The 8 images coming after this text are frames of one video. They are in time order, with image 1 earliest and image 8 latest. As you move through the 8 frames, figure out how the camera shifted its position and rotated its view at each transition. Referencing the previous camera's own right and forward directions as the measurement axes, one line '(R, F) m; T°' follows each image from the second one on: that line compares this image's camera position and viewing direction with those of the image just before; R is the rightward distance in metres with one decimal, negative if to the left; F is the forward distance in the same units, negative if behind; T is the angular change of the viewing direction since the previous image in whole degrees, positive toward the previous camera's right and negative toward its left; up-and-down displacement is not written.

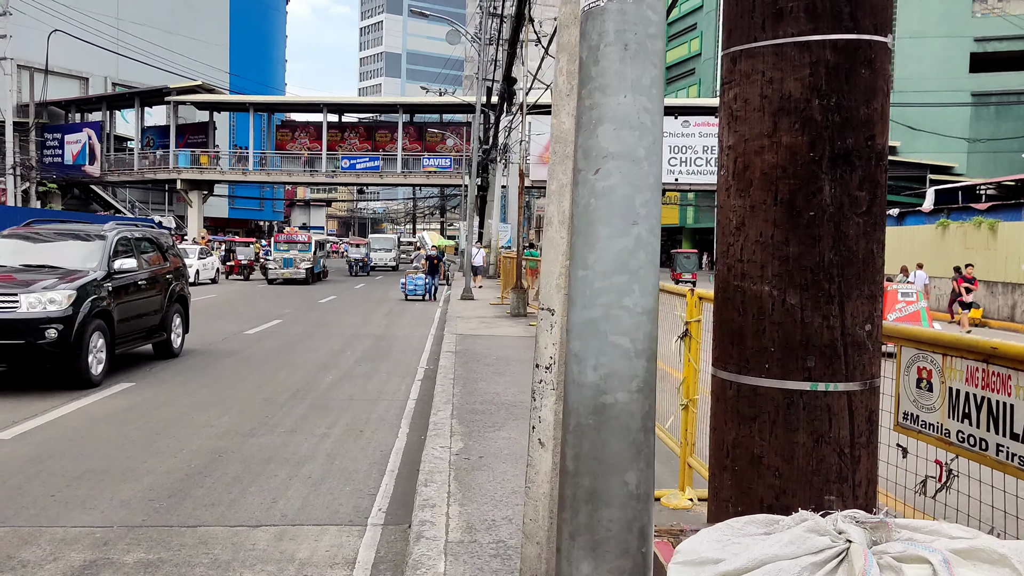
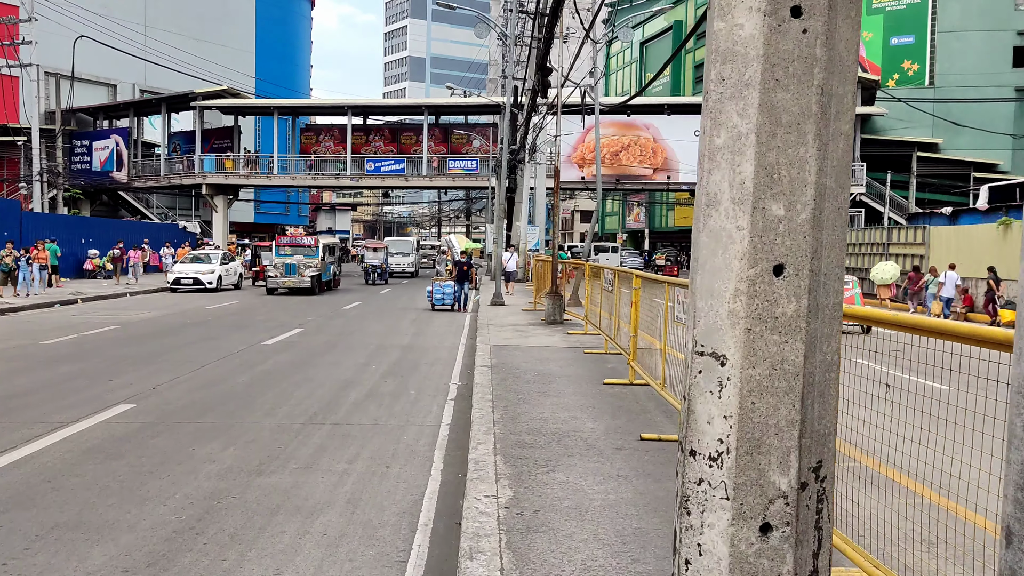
(-0.2, +1.2) m; -2°
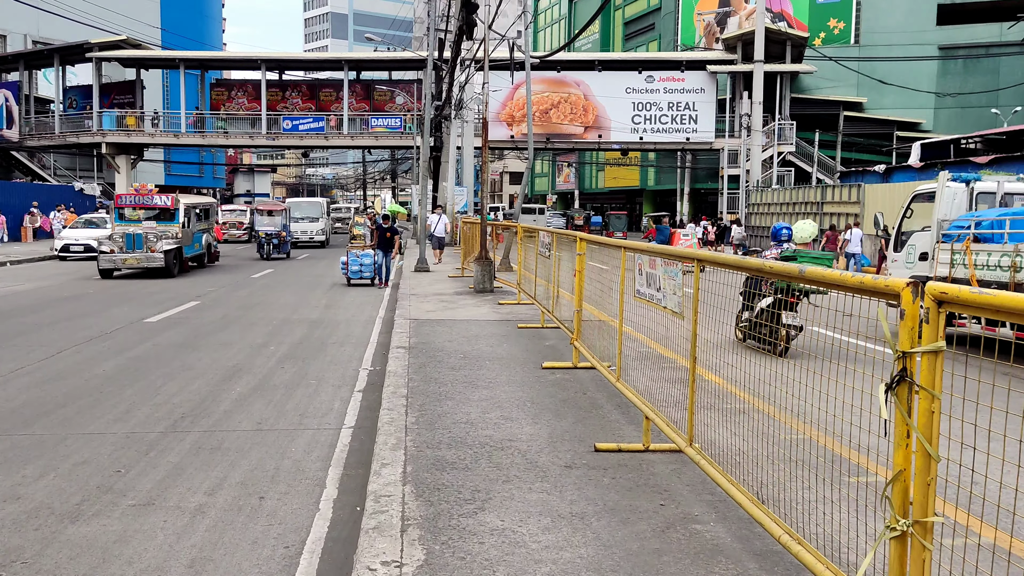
(+0.1, +1.6) m; +5°
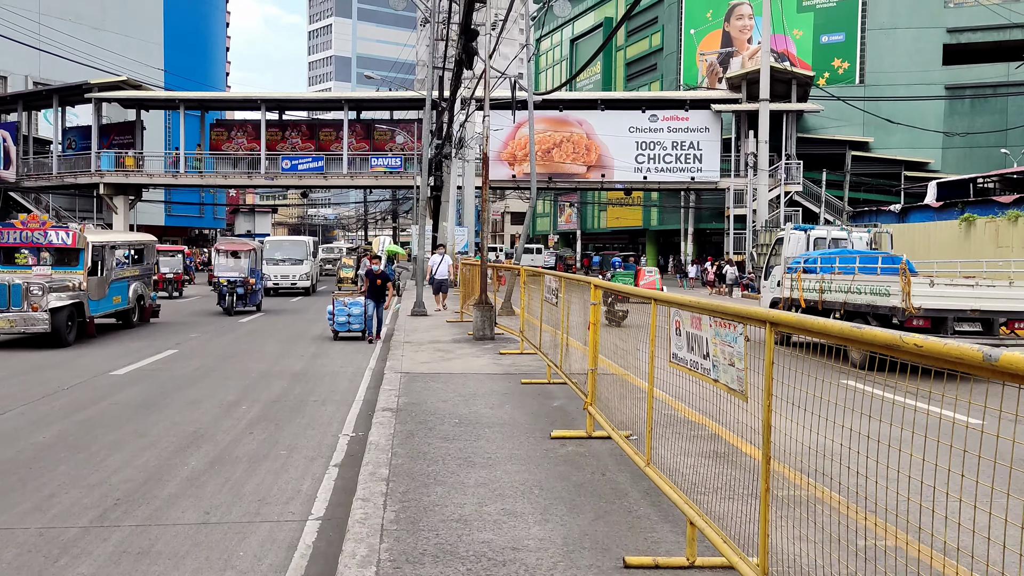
(0.0, +1.1) m; 0°
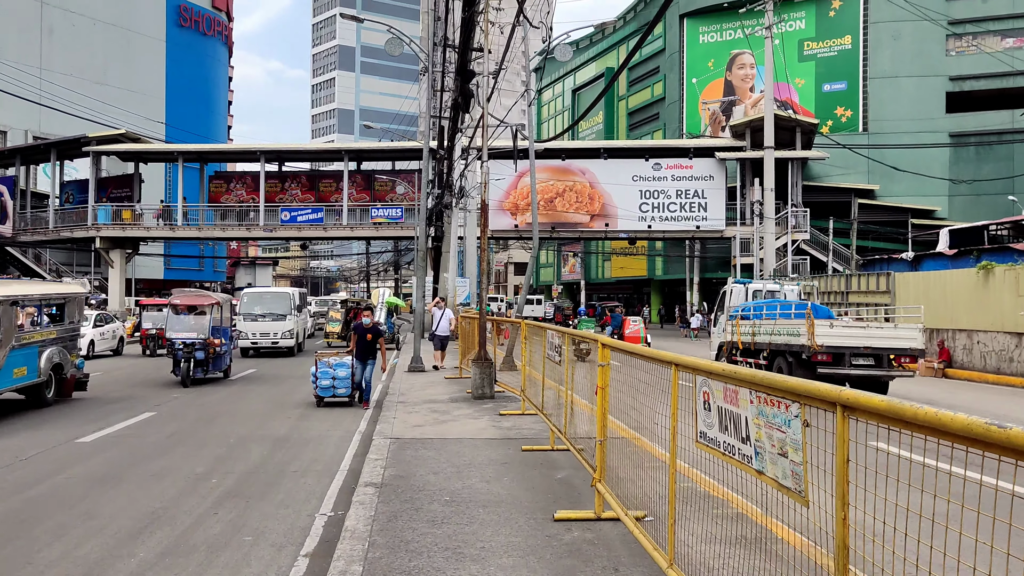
(0.0, +0.8) m; 0°
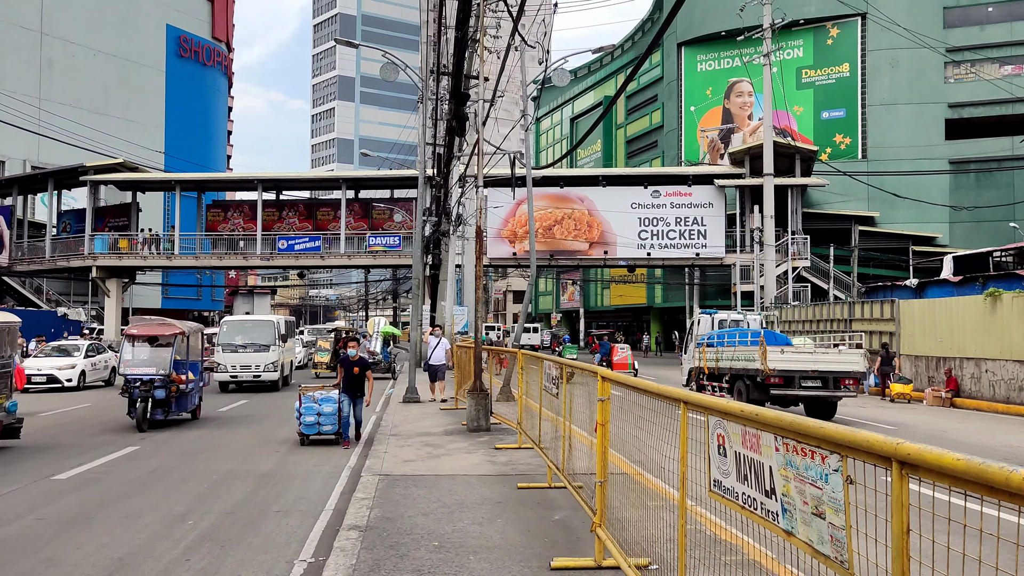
(0.0, +0.4) m; 0°
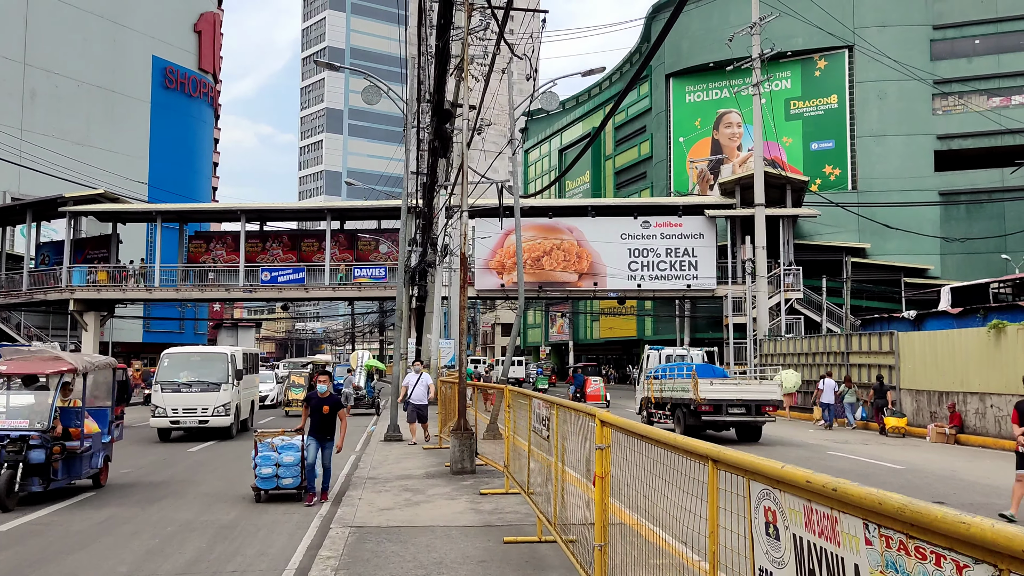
(0.0, +0.8) m; +1°
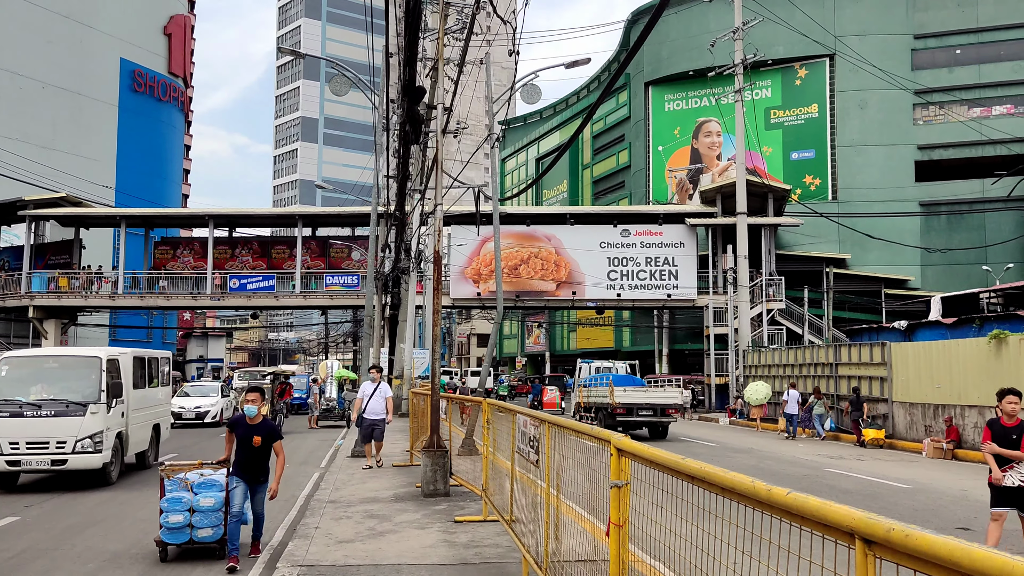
(0.0, +1.1) m; +2°
